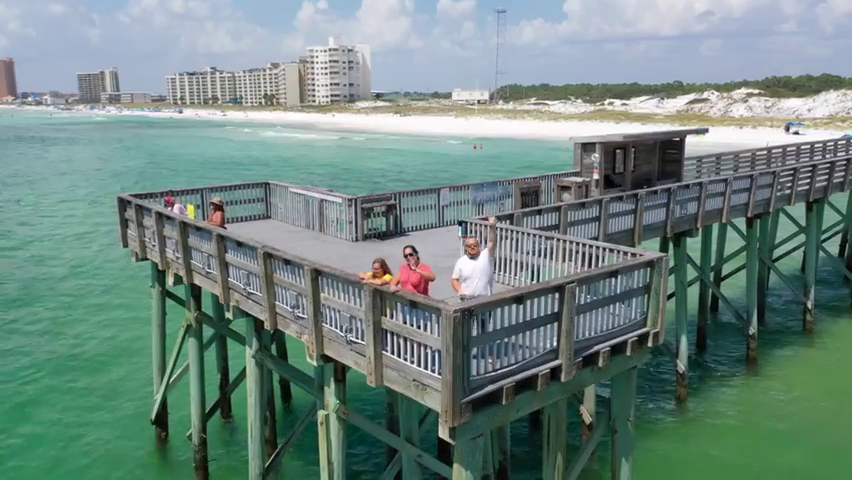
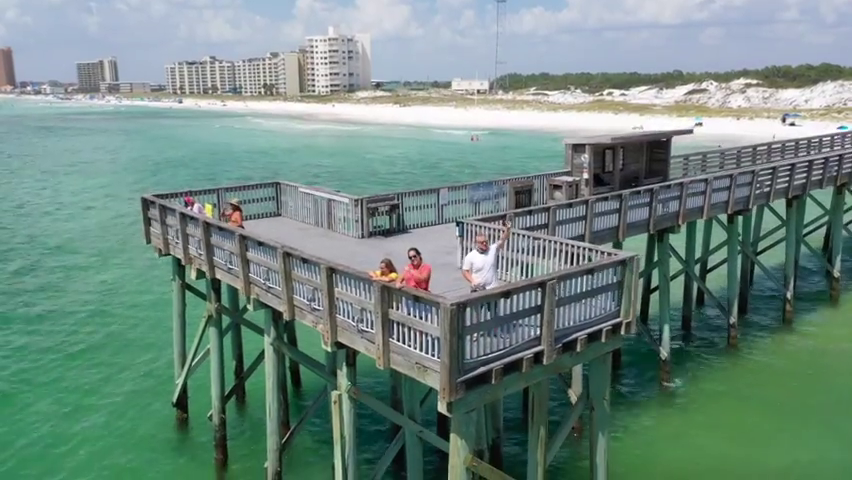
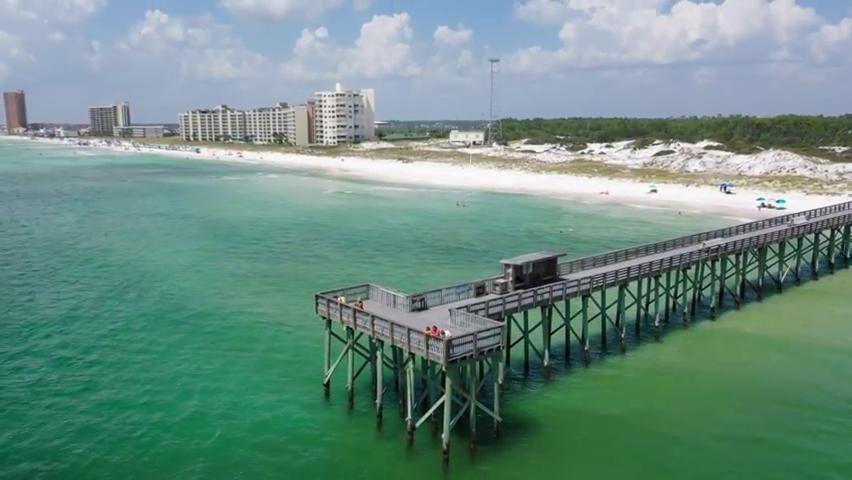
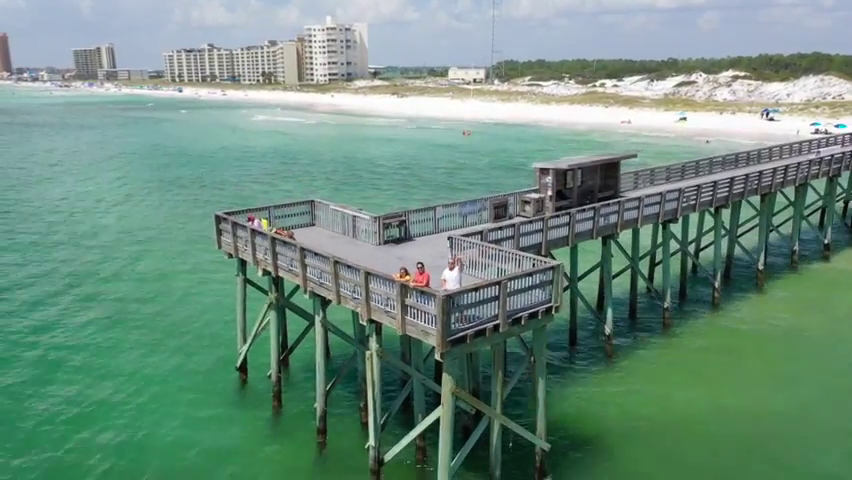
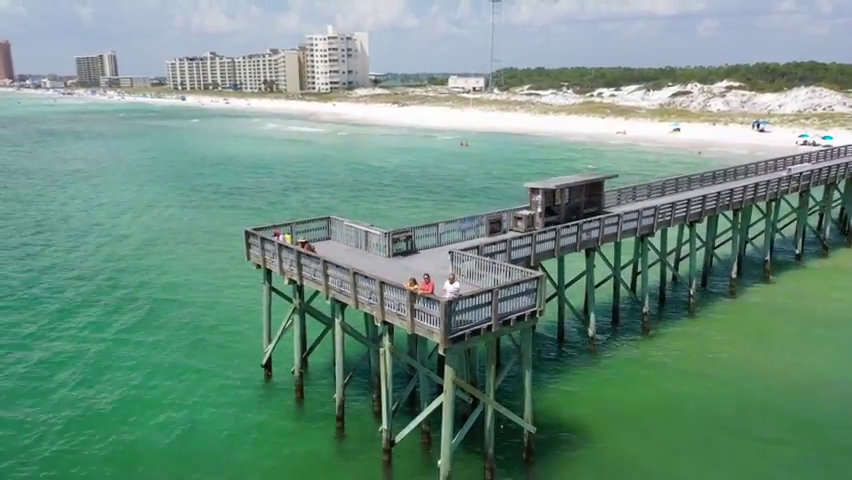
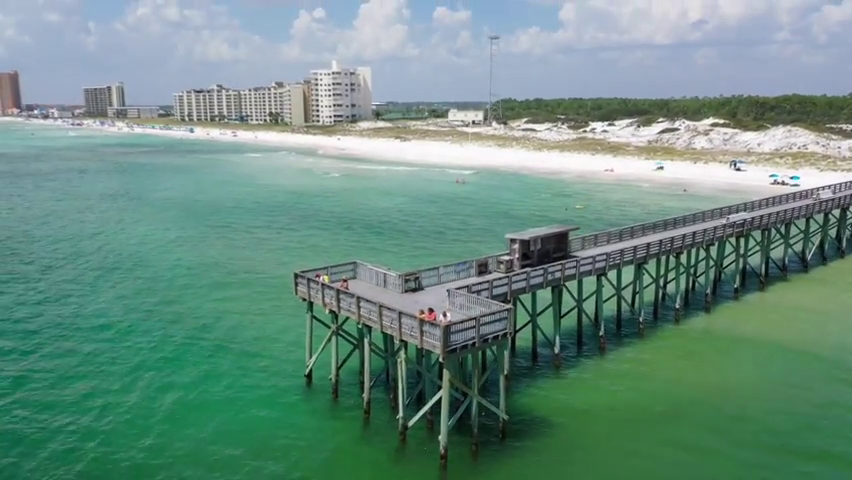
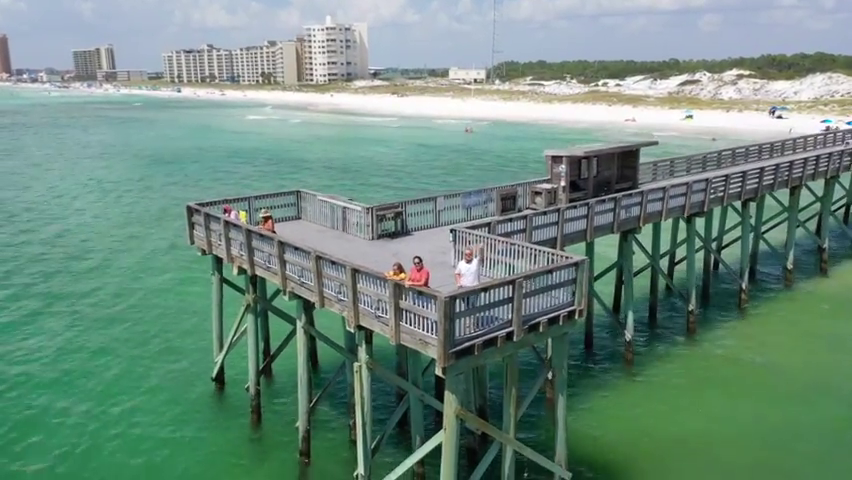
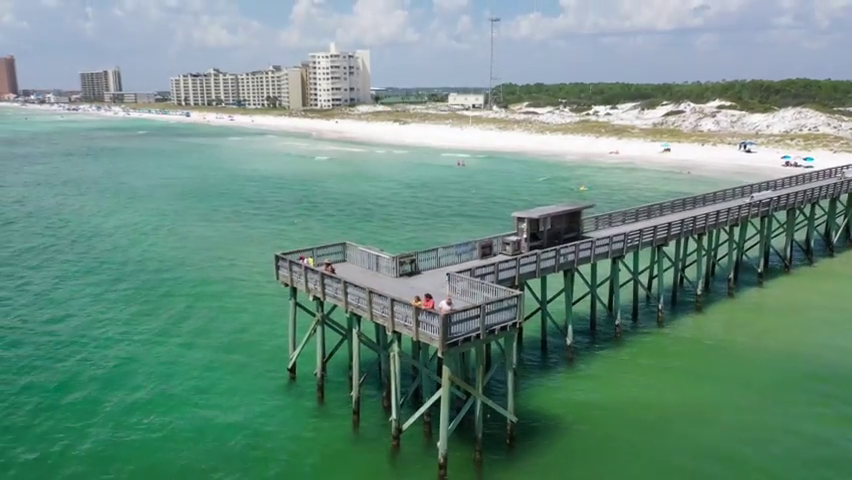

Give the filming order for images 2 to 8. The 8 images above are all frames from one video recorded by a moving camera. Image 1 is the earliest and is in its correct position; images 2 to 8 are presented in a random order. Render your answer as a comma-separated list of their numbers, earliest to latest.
2, 7, 4, 5, 8, 6, 3
